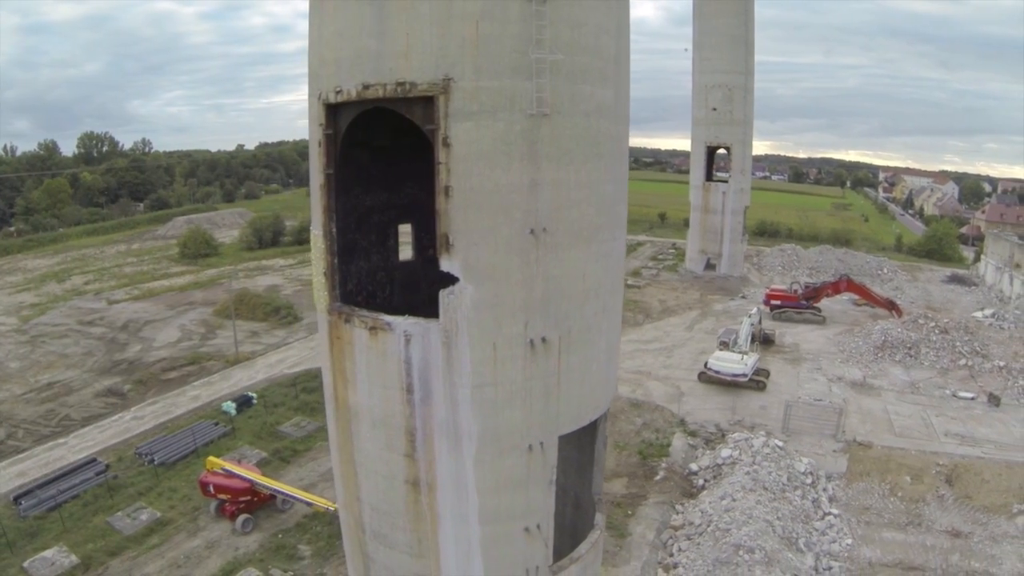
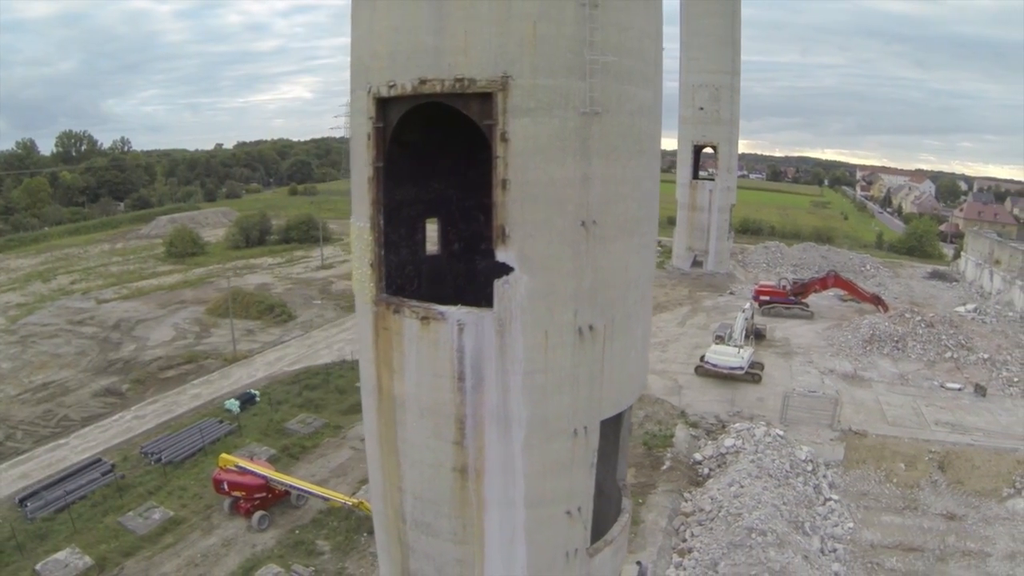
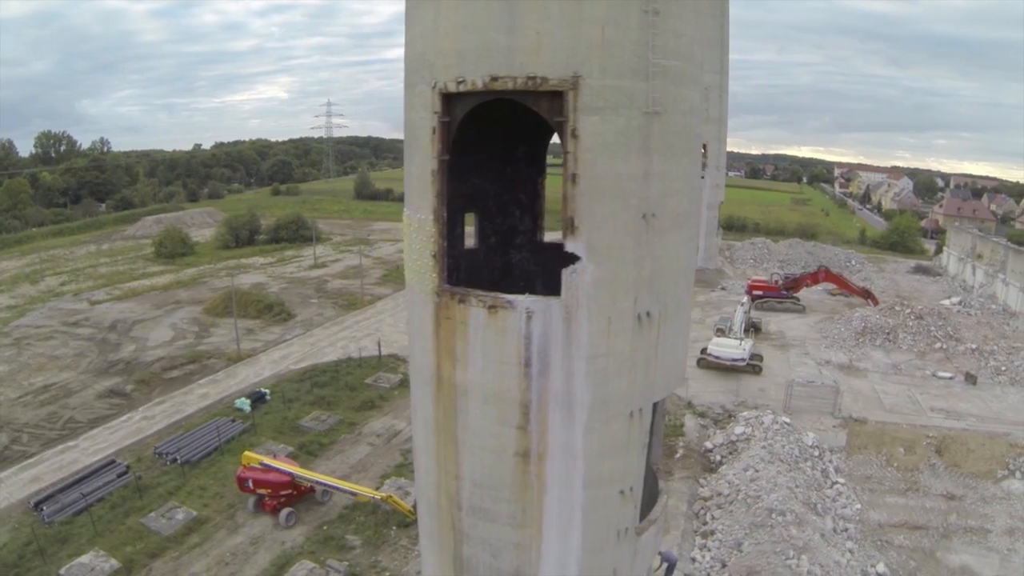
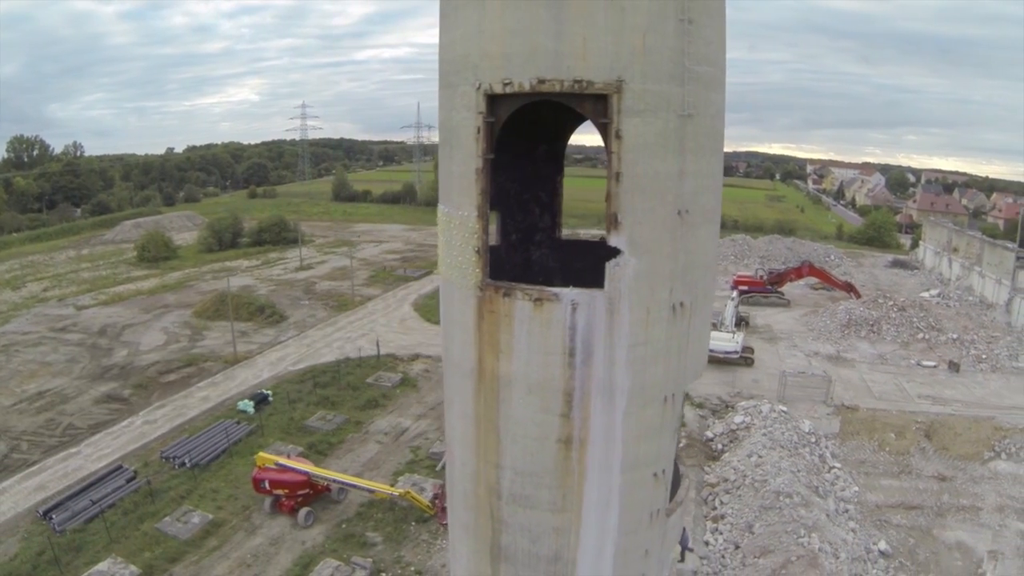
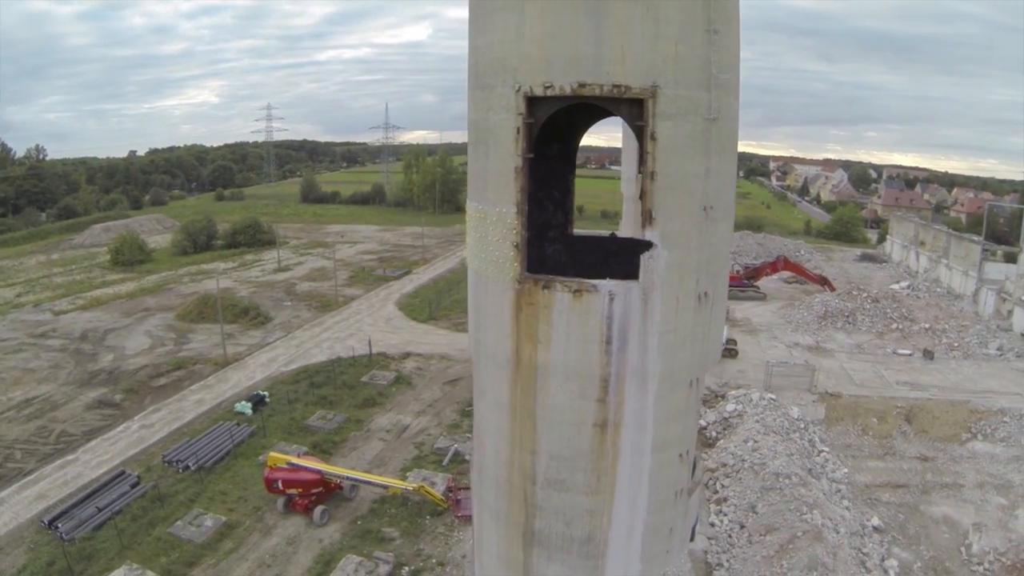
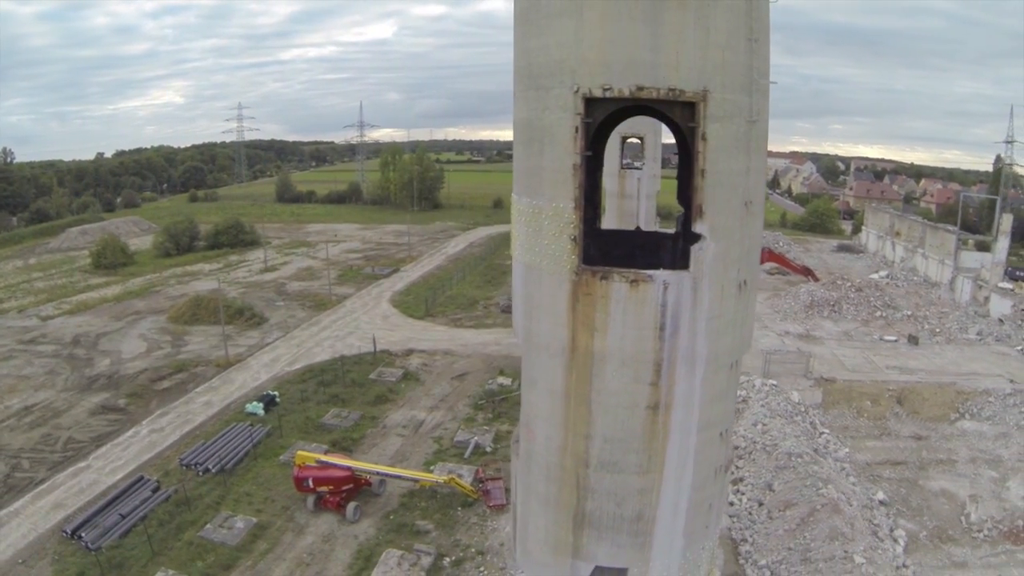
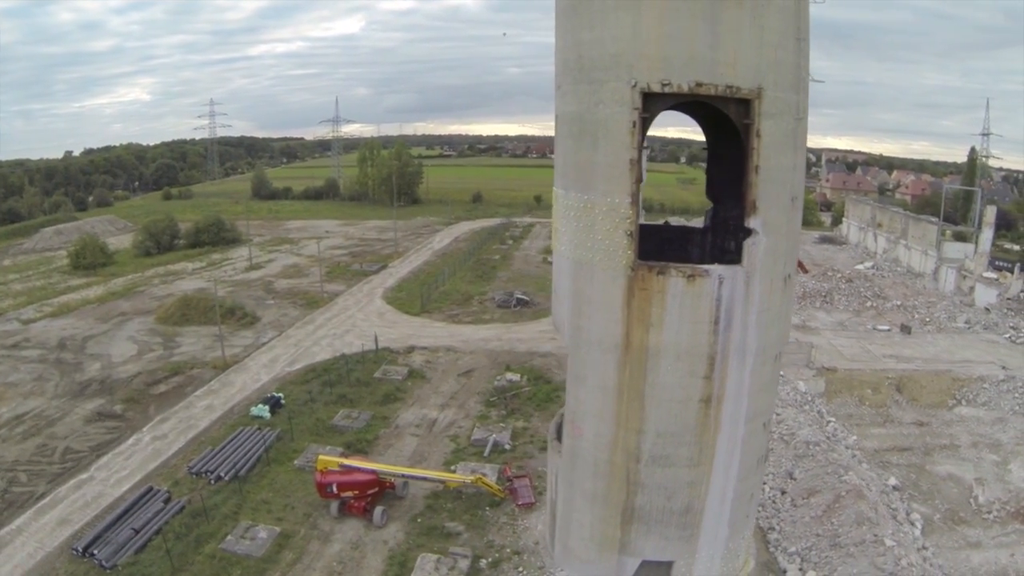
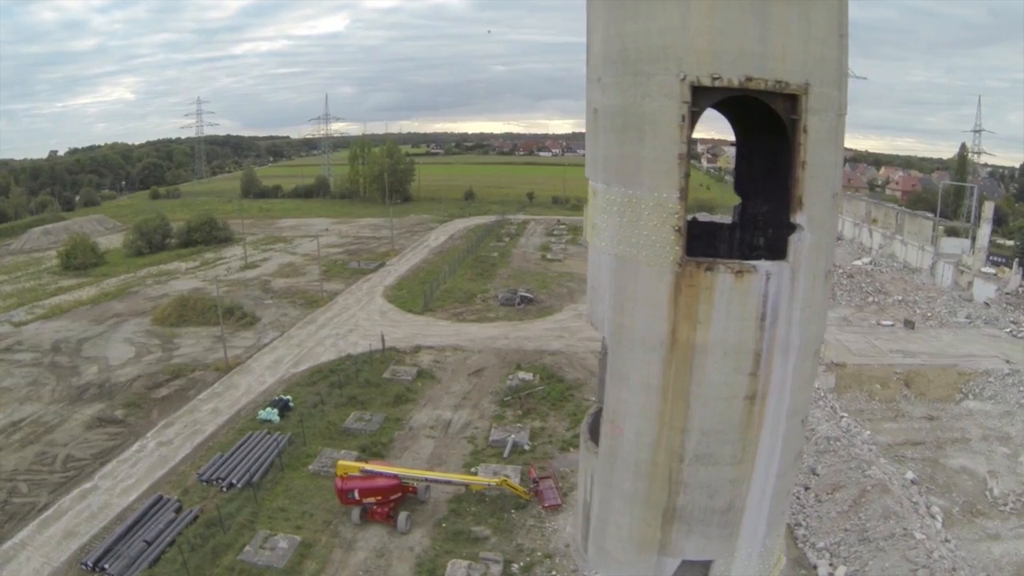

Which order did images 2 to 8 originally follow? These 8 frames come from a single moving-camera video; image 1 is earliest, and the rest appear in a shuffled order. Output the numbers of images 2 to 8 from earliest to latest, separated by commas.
2, 3, 4, 5, 6, 7, 8
